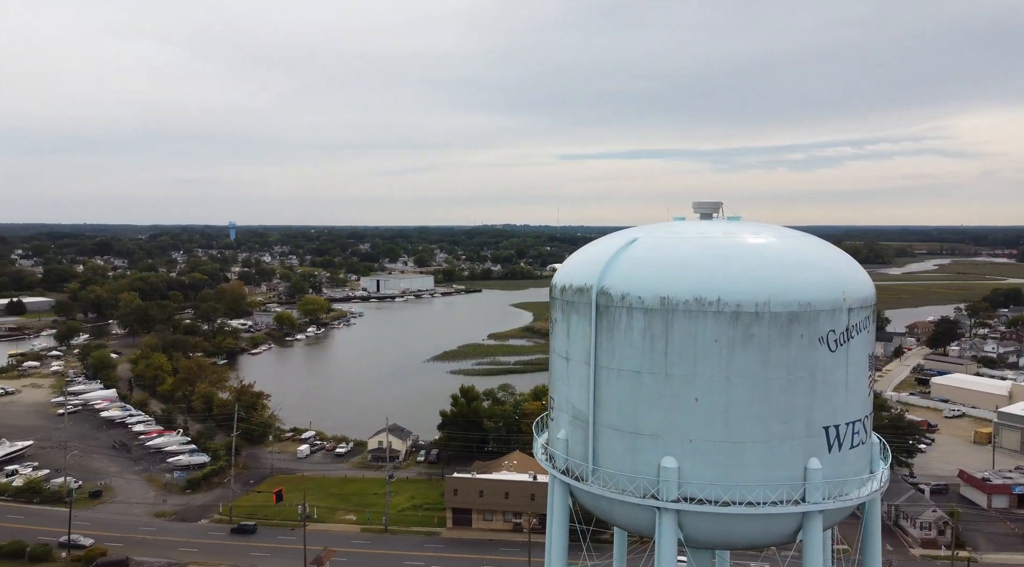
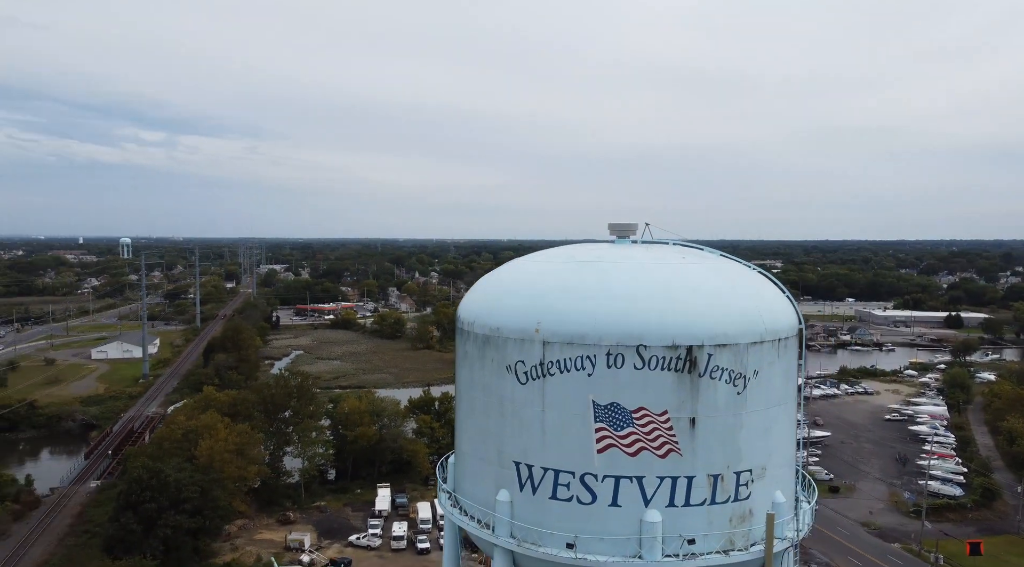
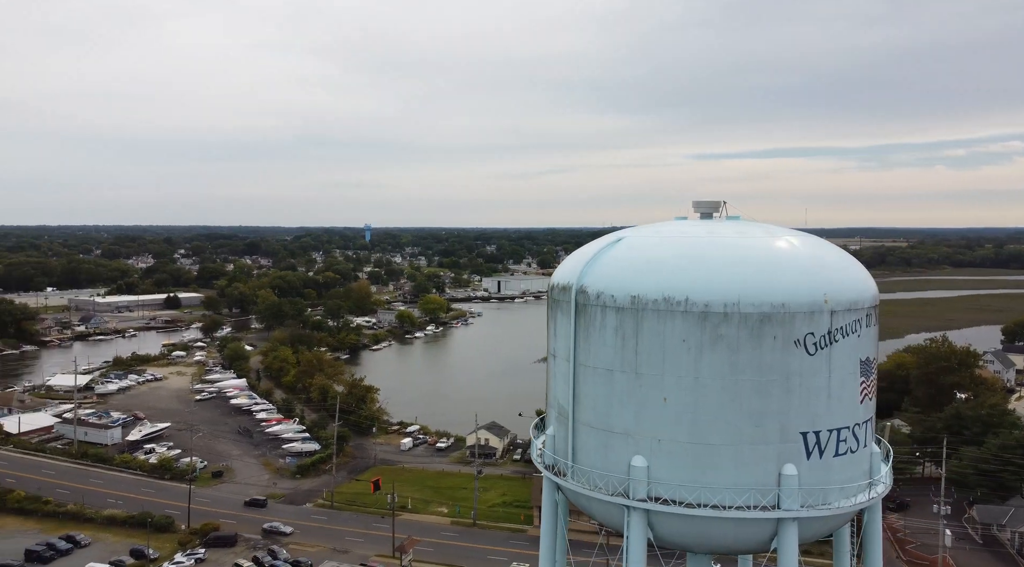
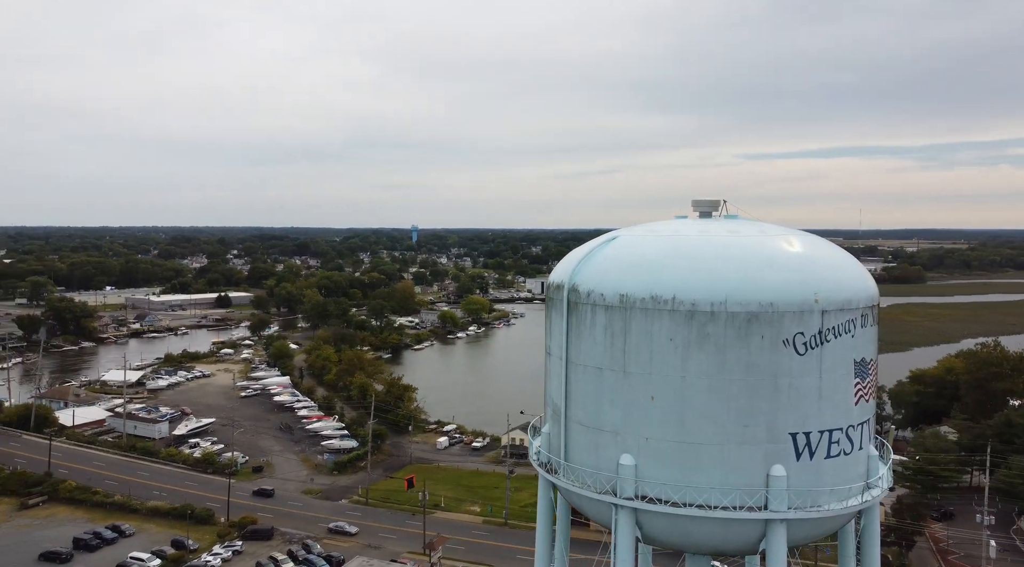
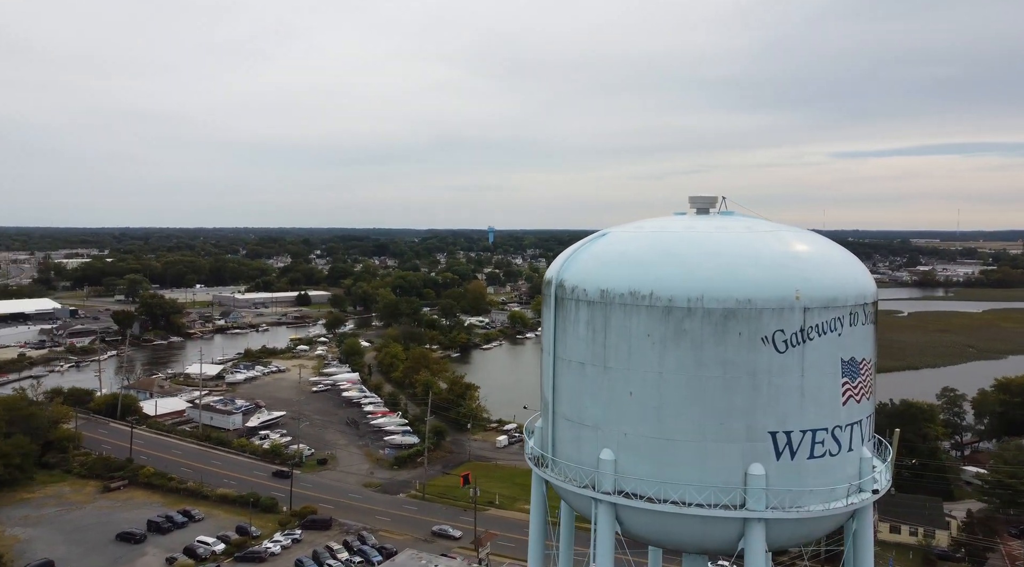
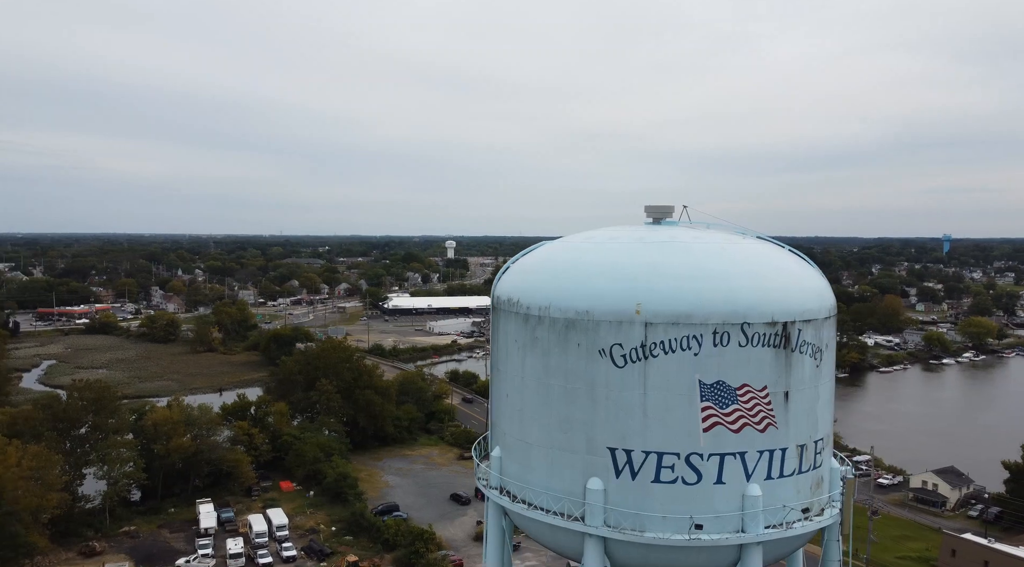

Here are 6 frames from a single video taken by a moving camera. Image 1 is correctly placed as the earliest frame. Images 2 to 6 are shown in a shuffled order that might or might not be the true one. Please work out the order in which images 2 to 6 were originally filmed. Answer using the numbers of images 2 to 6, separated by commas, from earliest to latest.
3, 4, 5, 6, 2
